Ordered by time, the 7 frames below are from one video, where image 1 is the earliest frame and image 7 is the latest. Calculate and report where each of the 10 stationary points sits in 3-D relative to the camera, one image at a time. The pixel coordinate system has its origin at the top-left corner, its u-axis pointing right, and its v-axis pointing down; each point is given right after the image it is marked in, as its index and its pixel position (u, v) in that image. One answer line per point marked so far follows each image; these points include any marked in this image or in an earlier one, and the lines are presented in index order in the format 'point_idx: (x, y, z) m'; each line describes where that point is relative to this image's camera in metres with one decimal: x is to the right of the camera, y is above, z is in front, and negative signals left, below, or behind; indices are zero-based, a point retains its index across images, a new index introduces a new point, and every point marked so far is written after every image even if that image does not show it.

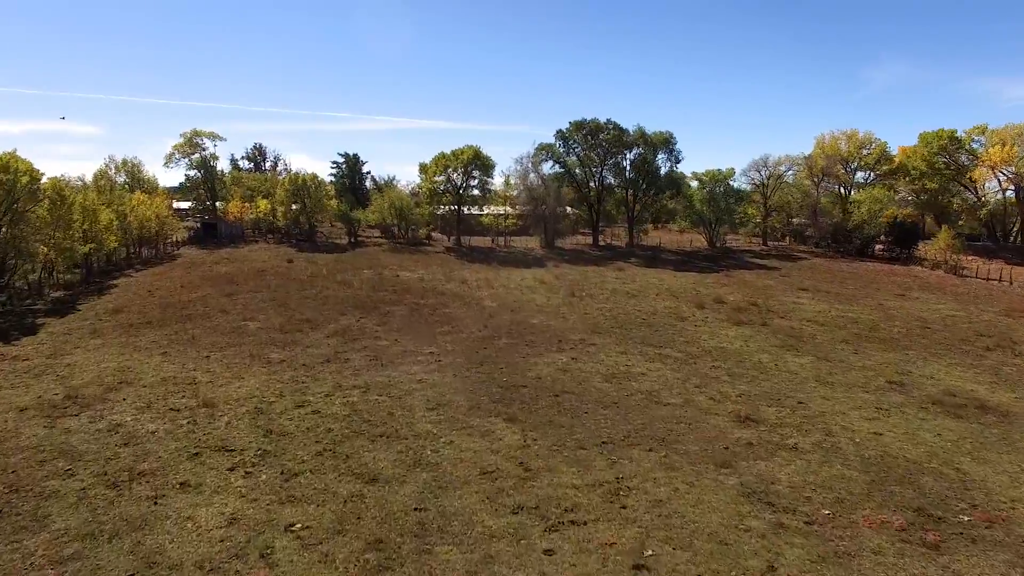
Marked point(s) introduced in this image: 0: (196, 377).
0: (-8.4, -2.3, +19.6) m
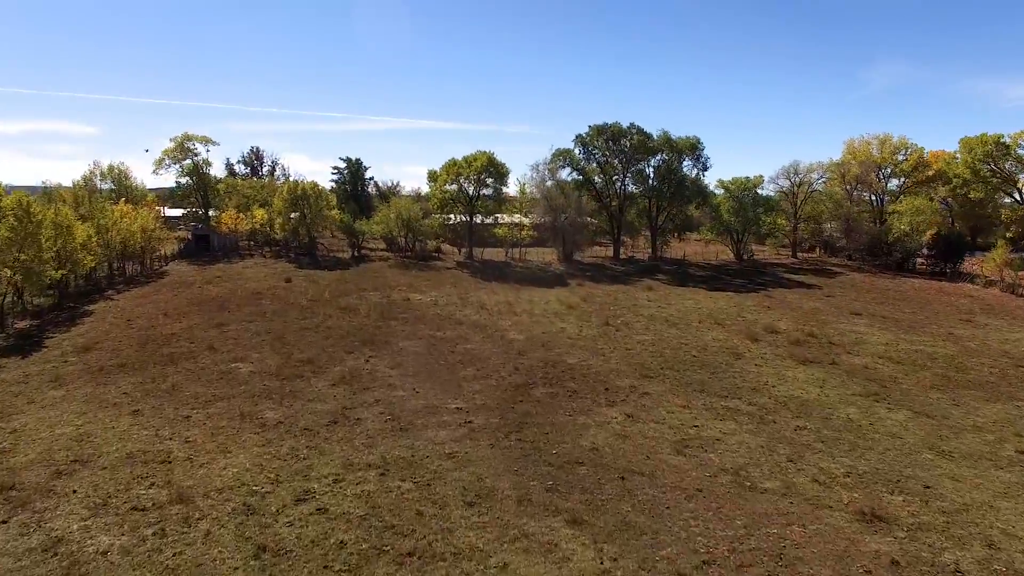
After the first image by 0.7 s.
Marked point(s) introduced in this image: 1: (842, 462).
0: (-7.2, -3.4, +15.8) m
1: (+7.3, -3.8, +16.4) m
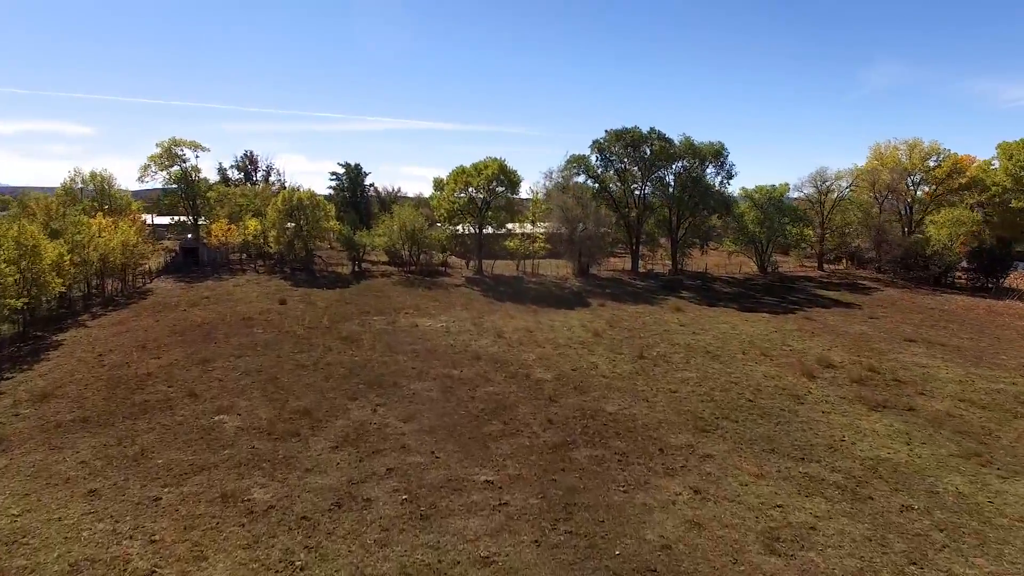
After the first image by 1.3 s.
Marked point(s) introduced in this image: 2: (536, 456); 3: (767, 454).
0: (-6.3, -4.4, +12.3) m
1: (+8.2, -4.9, +13.0) m
2: (+0.6, -3.9, +17.4) m
3: (+6.3, -4.1, +18.3) m
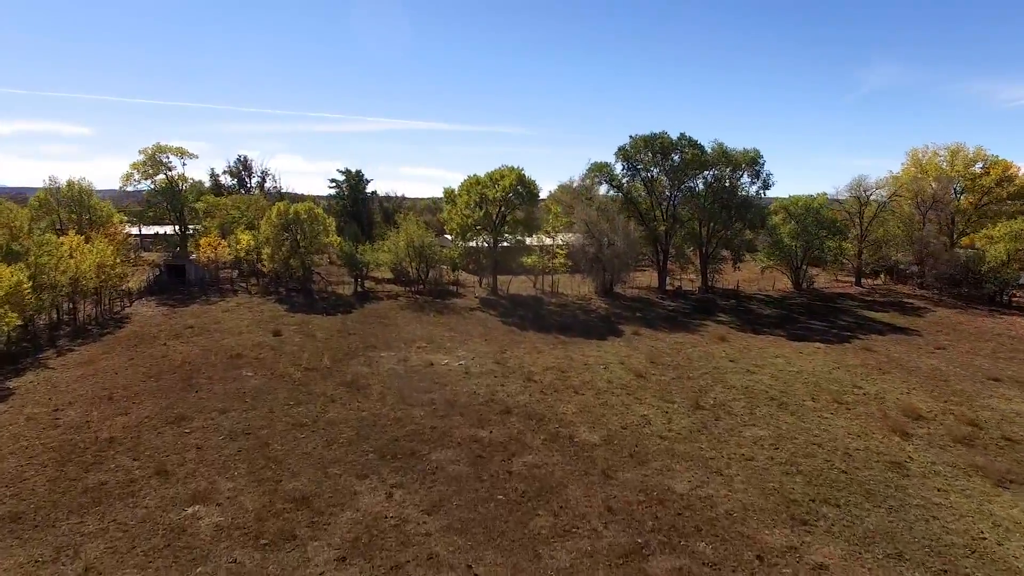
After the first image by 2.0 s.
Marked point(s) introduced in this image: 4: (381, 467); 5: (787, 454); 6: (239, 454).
0: (-5.2, -5.6, +8.2) m
1: (+9.3, -6.0, +8.9) m
2: (+1.7, -5.1, +13.4) m
3: (+7.4, -5.2, +14.3) m
4: (-3.1, -4.2, +17.5) m
5: (+7.3, -4.4, +19.7) m
6: (-6.7, -4.0, +18.1) m
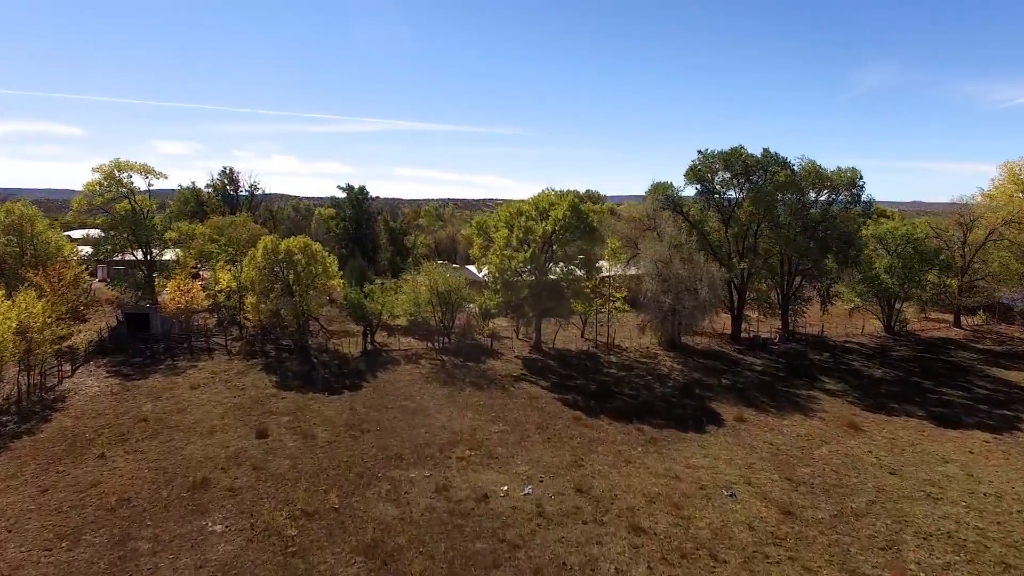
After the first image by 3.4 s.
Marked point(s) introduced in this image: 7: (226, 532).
0: (-2.8, -8.0, -0.1) m
1: (+11.7, -8.4, +0.8) m
2: (+4.0, -7.5, +5.1) m
3: (+9.7, -7.6, +6.1) m
4: (-0.8, -6.6, +9.2) m
5: (+9.6, -6.8, +11.5) m
6: (-4.4, -6.4, +9.8) m
7: (-6.2, -5.2, +16.1) m
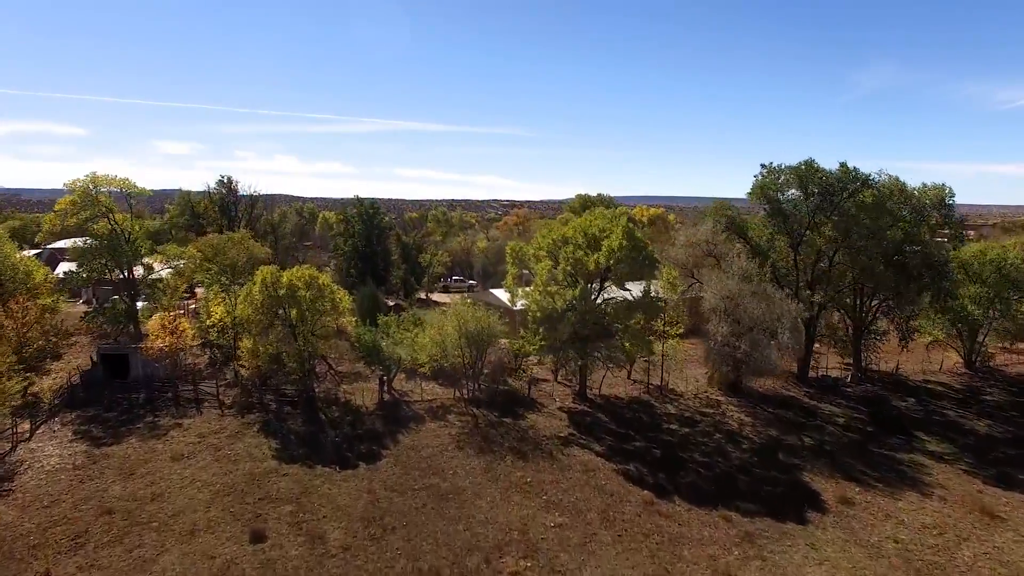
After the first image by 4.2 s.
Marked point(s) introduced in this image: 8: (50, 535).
0: (-1.4, -9.4, -4.8) m
1: (+13.1, -9.9, -4.0) m
2: (+5.4, -8.9, +0.4) m
3: (+11.2, -9.1, +1.3) m
4: (+0.6, -8.0, +4.5) m
5: (+11.1, -8.2, +6.8) m
6: (-2.9, -7.8, +5.1) m
7: (-4.8, -6.6, +11.3) m
8: (-10.5, -5.6, +16.9) m
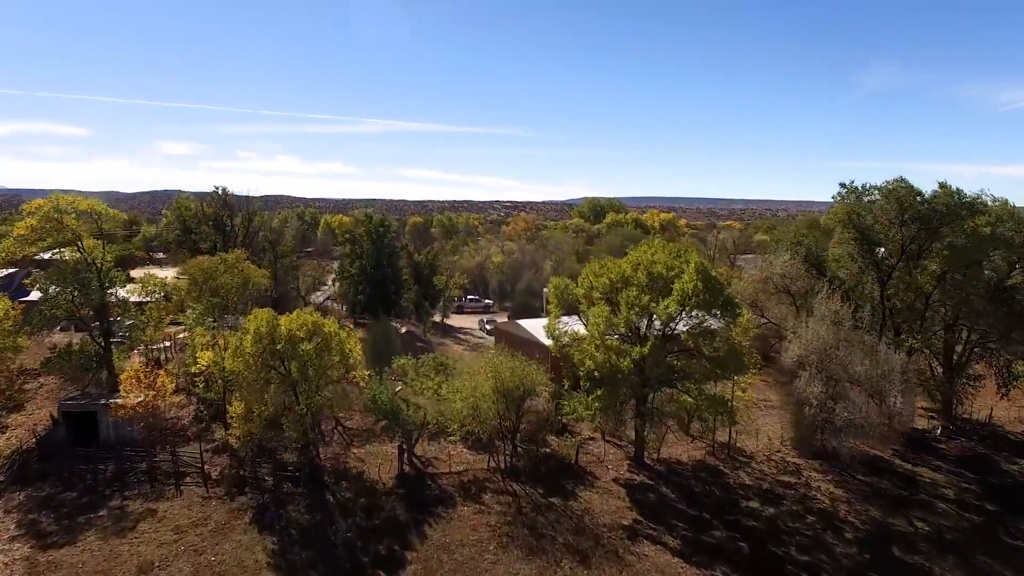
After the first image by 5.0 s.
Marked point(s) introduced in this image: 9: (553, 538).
0: (-0.1, -10.8, -9.4) m
1: (+14.4, -11.4, -8.7) m
2: (+6.8, -10.4, -4.3) m
3: (+12.5, -10.5, -3.3) m
4: (+2.0, -9.4, -0.1) m
5: (+12.4, -9.7, +2.1) m
6: (-1.6, -9.3, +0.5) m
7: (-3.4, -8.1, +6.7) m
8: (-9.1, -7.0, +12.3) m
9: (+1.0, -6.2, +18.8) m
